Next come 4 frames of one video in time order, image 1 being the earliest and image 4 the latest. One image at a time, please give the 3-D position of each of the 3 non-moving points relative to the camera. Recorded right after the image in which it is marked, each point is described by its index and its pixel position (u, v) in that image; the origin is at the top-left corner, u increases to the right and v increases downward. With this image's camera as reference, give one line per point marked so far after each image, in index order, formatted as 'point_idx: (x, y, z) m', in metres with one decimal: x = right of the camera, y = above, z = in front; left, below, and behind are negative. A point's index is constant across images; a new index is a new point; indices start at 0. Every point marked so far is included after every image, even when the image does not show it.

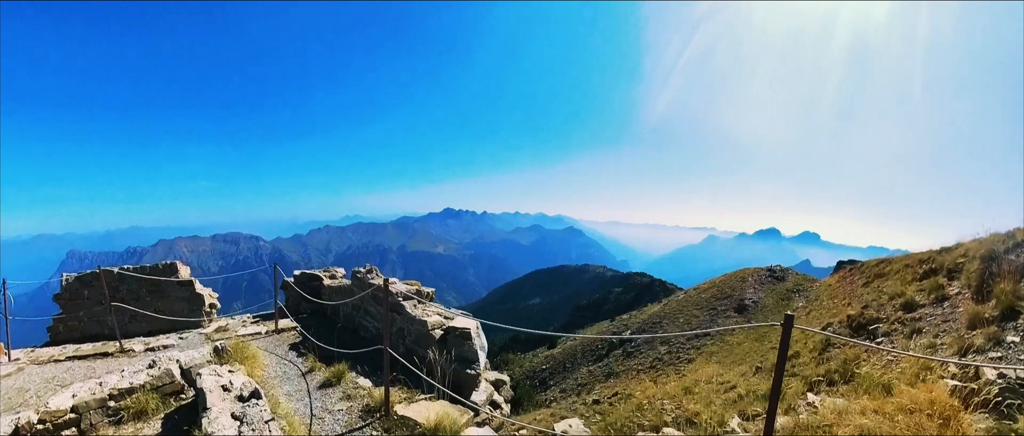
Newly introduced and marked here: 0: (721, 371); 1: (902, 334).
0: (+7.8, -5.7, +16.8) m
1: (+8.5, -2.6, +9.9) m
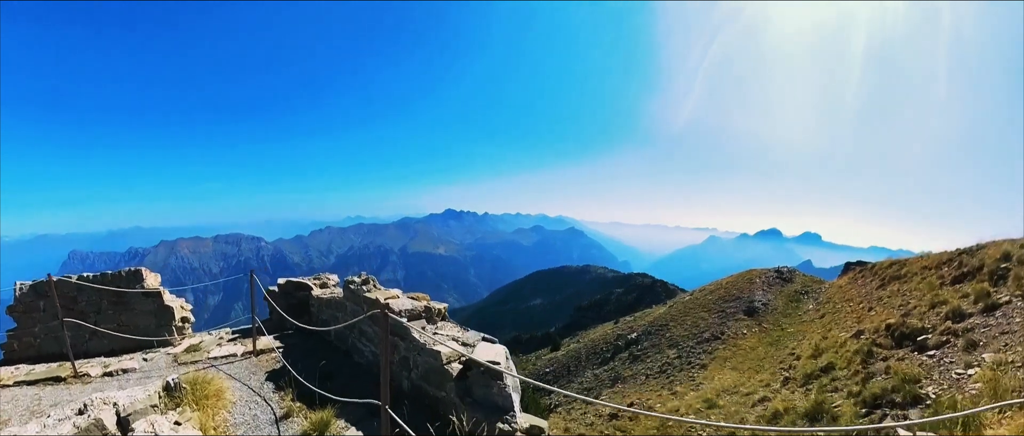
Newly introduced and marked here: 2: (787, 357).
0: (+8.1, -5.7, +15.9) m
1: (+8.8, -2.6, +9.0) m
2: (+11.8, -6.0, +19.6) m
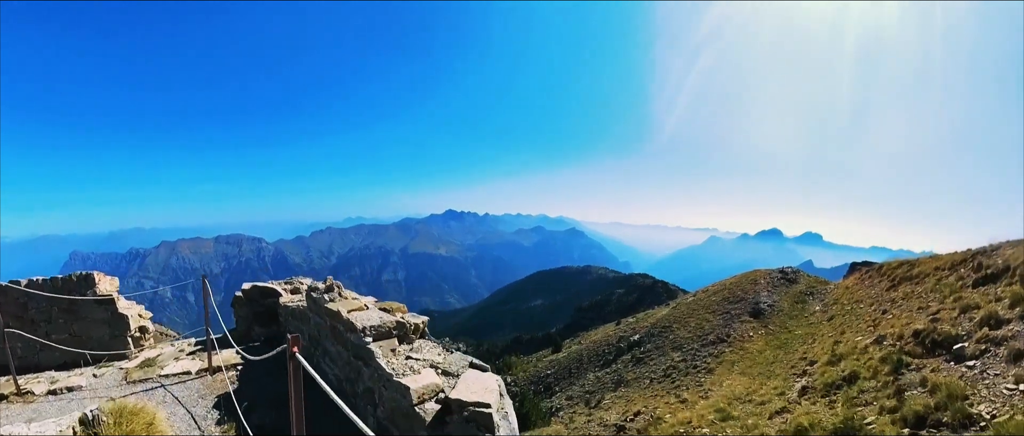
0: (+8.1, -5.6, +15.2) m
1: (+8.8, -2.5, +8.3) m
2: (+11.9, -6.0, +18.9) m
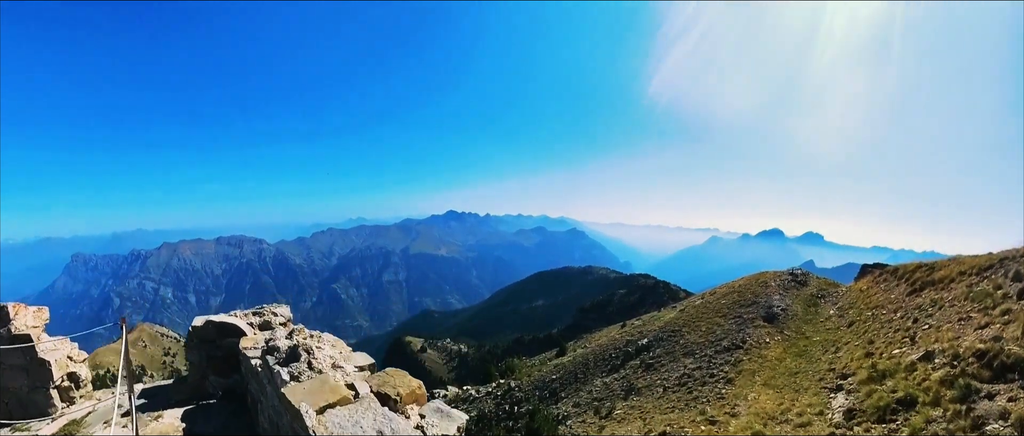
0: (+8.6, -5.8, +14.2) m
1: (+9.2, -2.6, +7.3) m
2: (+12.3, -6.1, +17.9) m
